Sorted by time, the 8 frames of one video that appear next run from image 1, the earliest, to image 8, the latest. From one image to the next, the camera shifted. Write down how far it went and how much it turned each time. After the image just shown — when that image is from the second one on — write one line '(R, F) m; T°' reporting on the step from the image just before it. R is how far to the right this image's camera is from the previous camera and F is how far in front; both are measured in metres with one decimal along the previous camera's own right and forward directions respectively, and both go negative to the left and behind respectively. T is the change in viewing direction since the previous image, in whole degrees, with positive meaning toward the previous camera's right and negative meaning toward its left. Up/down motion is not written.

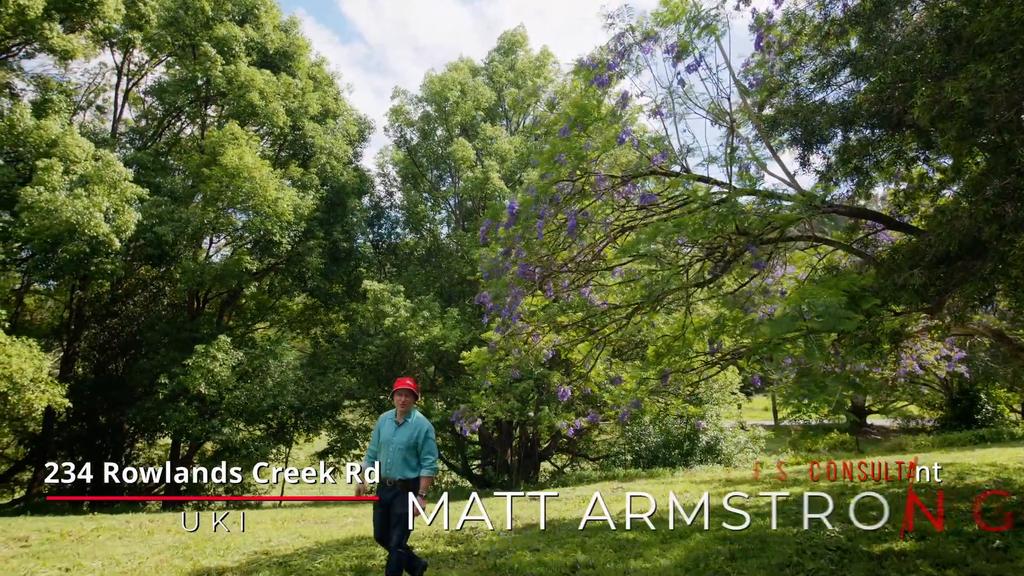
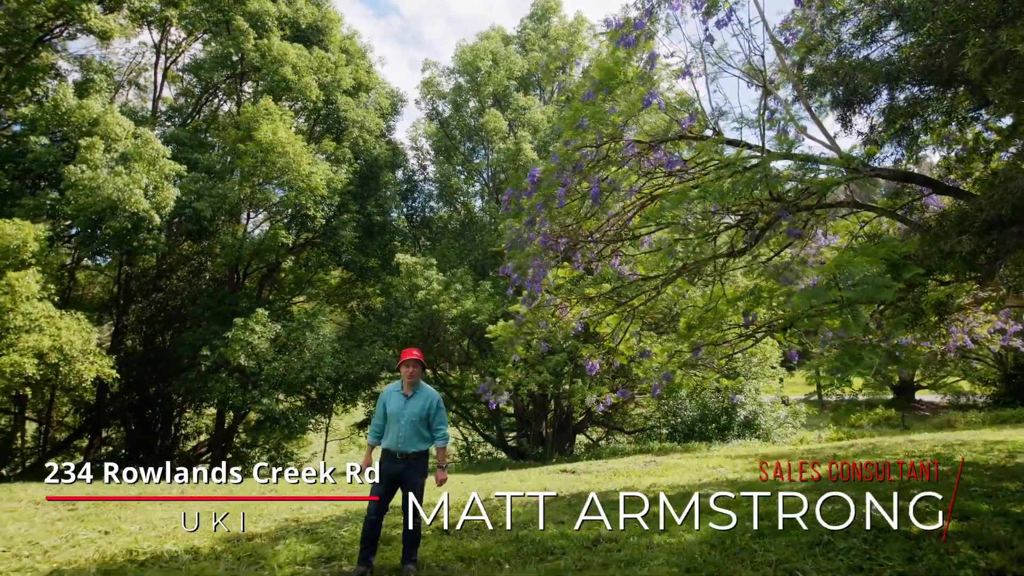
(+0.2, +0.1) m; -4°
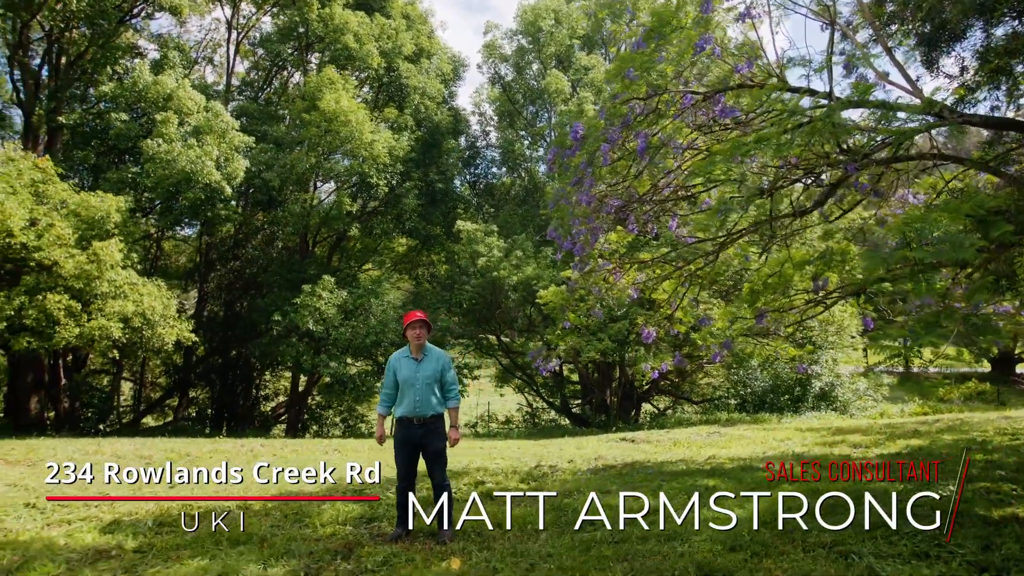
(+0.3, +0.2) m; -6°
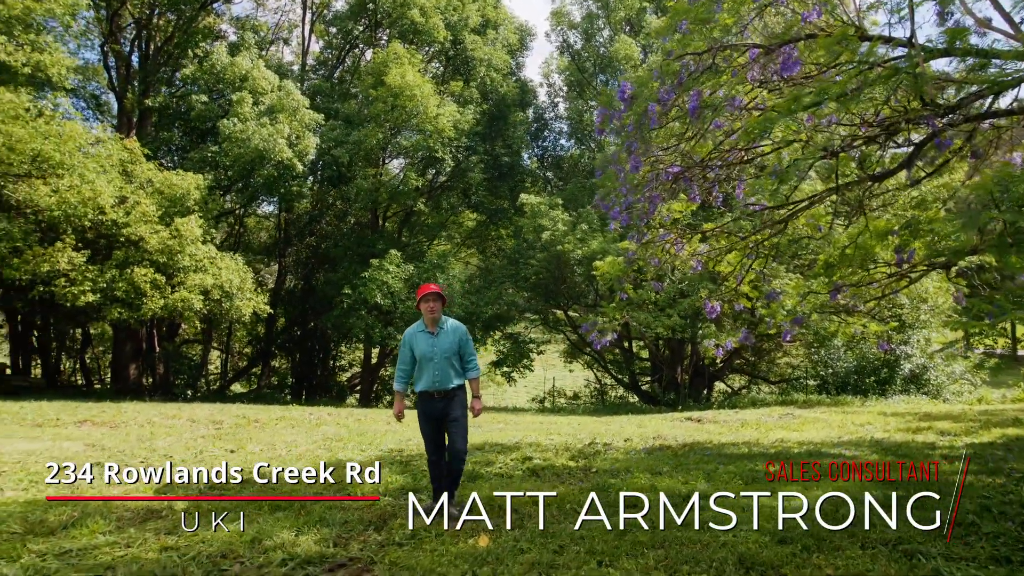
(+0.3, +0.2) m; -7°
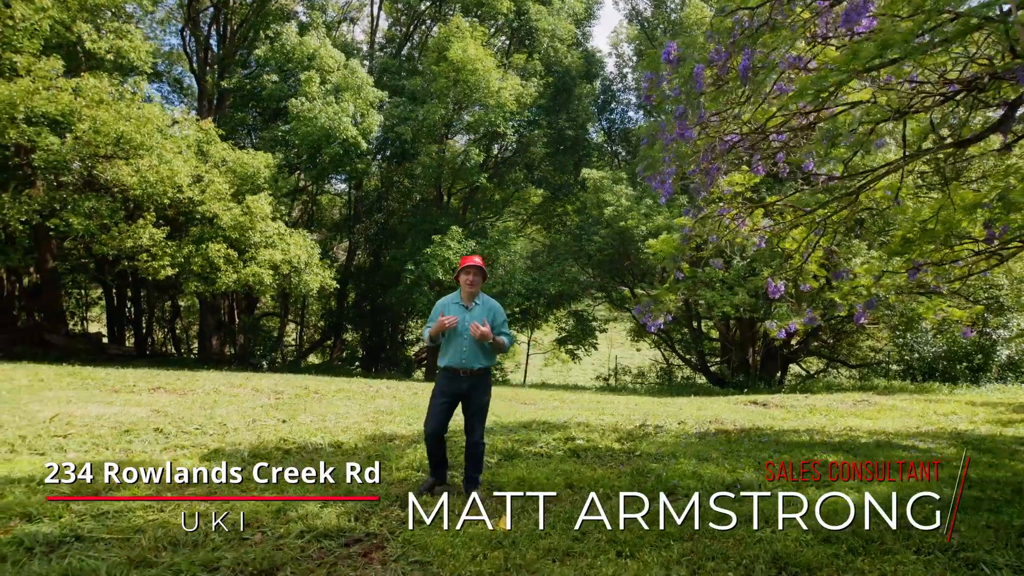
(+0.3, +0.2) m; -7°
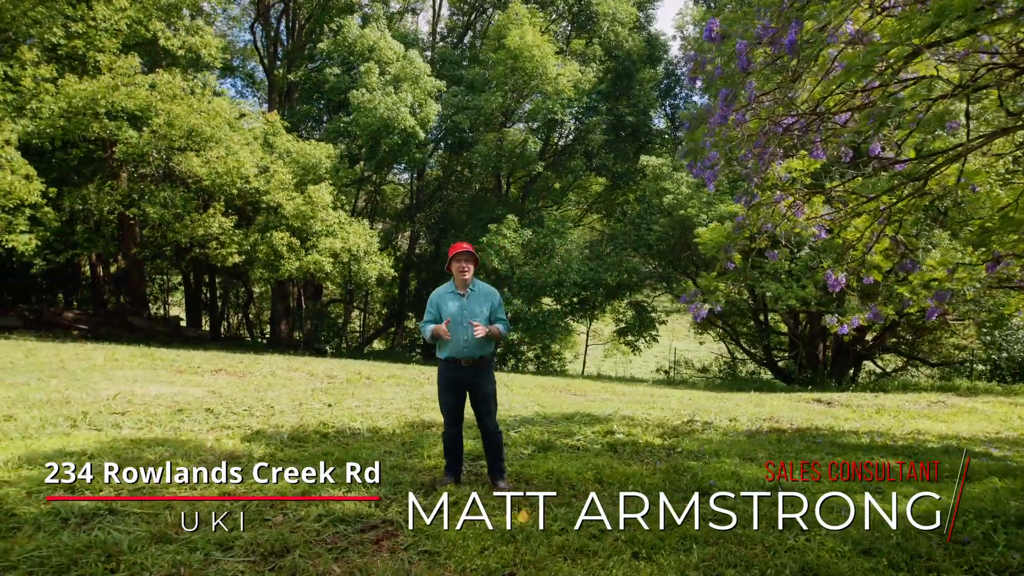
(+0.3, +0.1) m; -6°
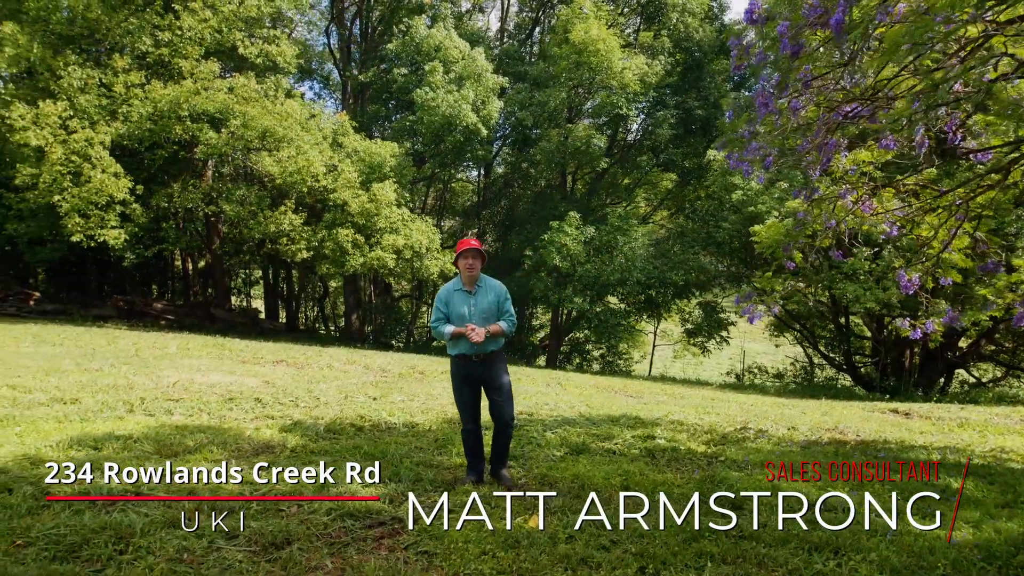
(+0.4, +0.1) m; -7°
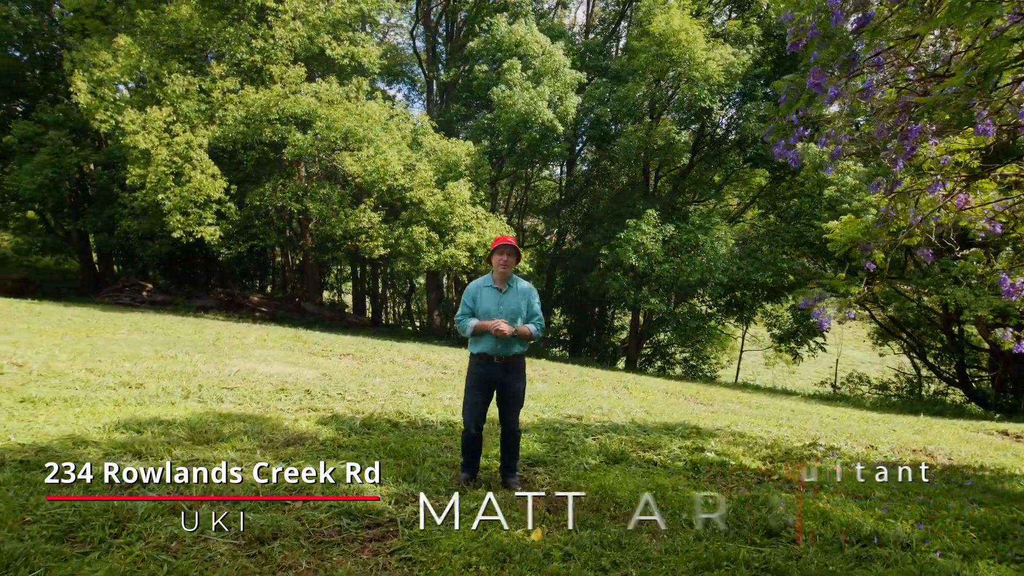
(+0.5, +0.2) m; -8°
